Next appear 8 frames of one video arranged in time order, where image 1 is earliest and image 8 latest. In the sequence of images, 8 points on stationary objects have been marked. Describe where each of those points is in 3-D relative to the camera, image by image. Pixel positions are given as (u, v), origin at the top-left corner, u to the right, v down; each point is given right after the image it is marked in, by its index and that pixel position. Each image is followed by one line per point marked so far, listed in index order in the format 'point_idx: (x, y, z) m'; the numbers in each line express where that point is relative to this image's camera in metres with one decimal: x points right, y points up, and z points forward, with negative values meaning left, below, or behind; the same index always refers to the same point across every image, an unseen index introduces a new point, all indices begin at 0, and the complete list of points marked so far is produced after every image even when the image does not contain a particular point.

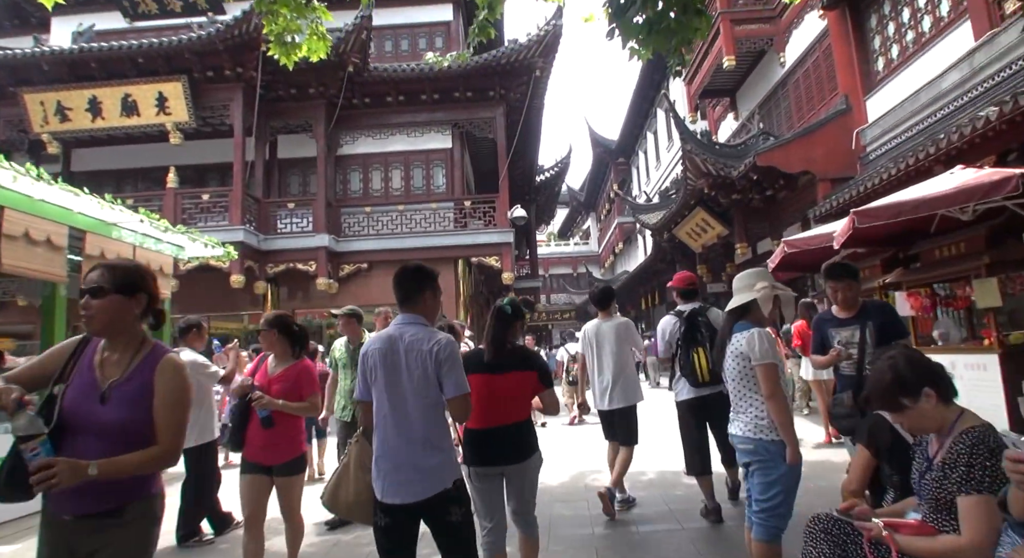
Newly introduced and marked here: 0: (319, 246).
0: (-3.9, +0.7, +12.0) m
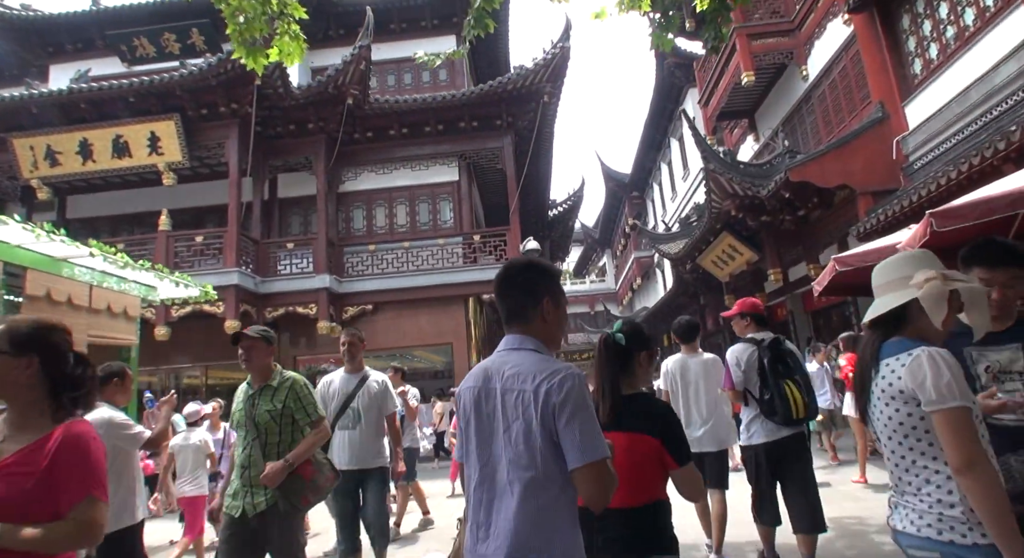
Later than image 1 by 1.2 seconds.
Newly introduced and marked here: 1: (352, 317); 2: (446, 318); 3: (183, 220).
0: (-3.6, -0.1, +11.3) m
1: (-3.2, -0.8, +11.8) m
2: (-1.3, -0.8, +11.8) m
3: (-6.9, +1.2, +12.6) m
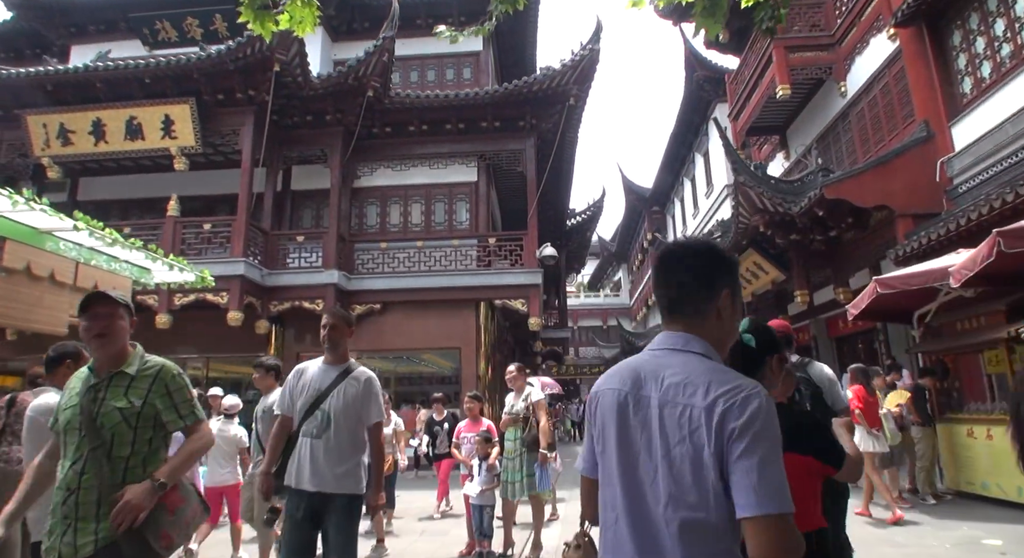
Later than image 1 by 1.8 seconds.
0: (-3.4, -0.1, +10.9) m
1: (-2.9, -0.7, +11.5) m
2: (-1.1, -0.8, +11.4) m
3: (-6.6, +1.5, +12.4) m
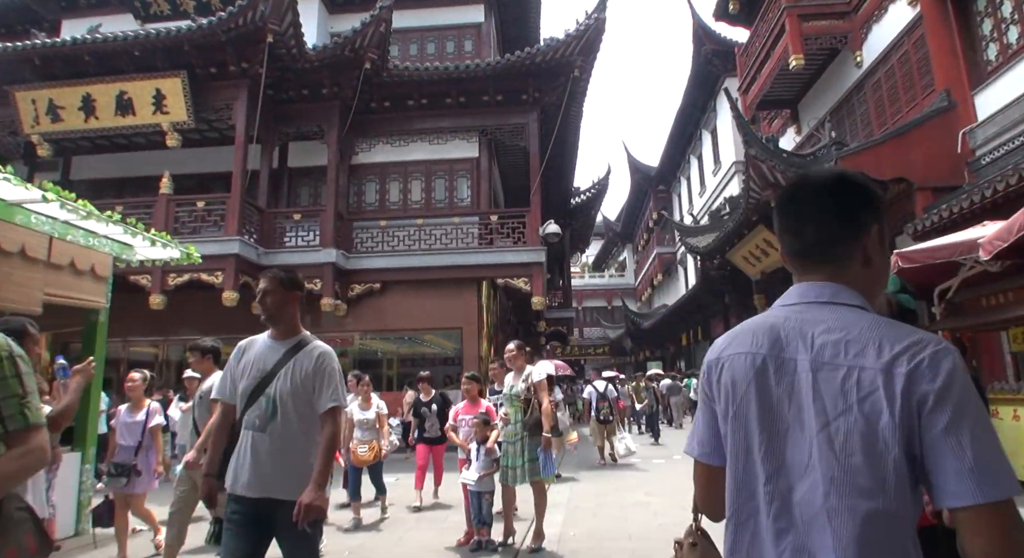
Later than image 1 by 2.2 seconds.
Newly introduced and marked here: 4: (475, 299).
0: (-3.3, +0.3, +10.6) m
1: (-2.9, -0.3, +11.2) m
2: (-1.0, -0.4, +11.2) m
3: (-6.5, +1.9, +12.1) m
4: (-0.7, -0.4, +11.1) m
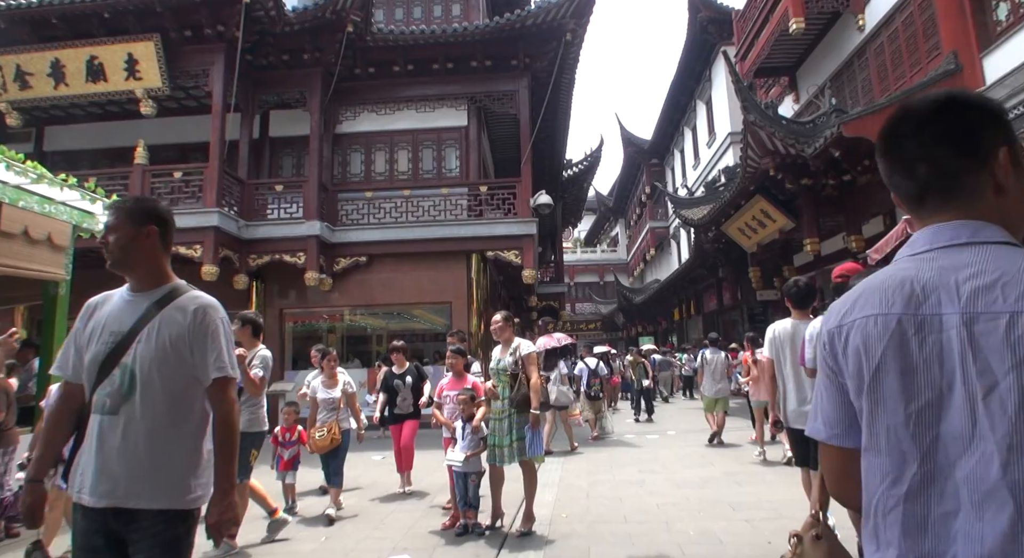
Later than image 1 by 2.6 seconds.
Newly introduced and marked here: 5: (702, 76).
0: (-3.5, +0.8, +10.3) m
1: (-3.1, +0.2, +10.9) m
2: (-1.2, +0.1, +10.9) m
3: (-6.7, +2.4, +11.6) m
4: (-0.9, +0.1, +10.8) m
5: (+6.0, +6.4, +19.0) m
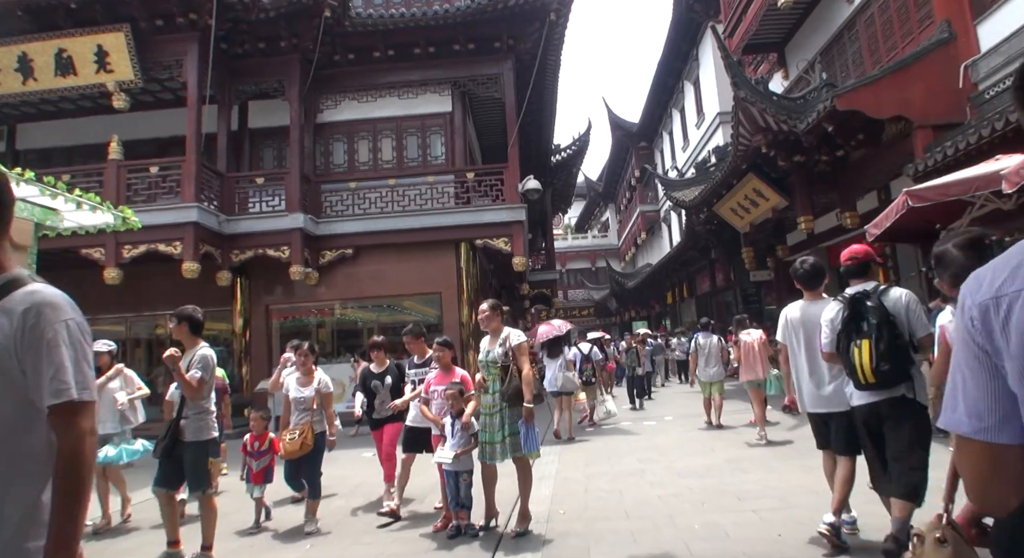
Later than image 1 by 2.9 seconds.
0: (-3.7, +0.9, +10.0) m
1: (-3.2, +0.3, +10.6) m
2: (-1.4, +0.2, +10.6) m
3: (-6.9, +2.4, +11.3) m
4: (-1.0, +0.3, +10.6) m
5: (+5.6, +7.0, +18.7) m
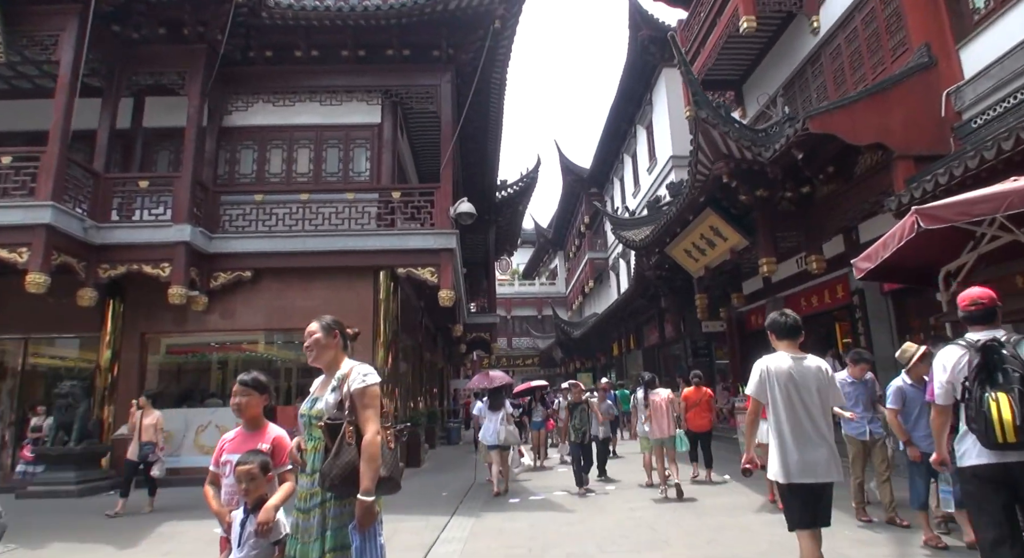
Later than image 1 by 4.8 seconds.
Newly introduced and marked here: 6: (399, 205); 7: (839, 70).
0: (-4.7, +0.5, +8.4) m
1: (-4.3, -0.1, +9.0) m
2: (-2.5, -0.3, +9.1) m
3: (-8.0, +2.1, +9.5) m
4: (-2.2, -0.2, +9.1) m
5: (+4.0, +5.5, +18.3) m
6: (-1.7, +1.1, +9.2) m
7: (+4.8, +3.0, +8.9) m
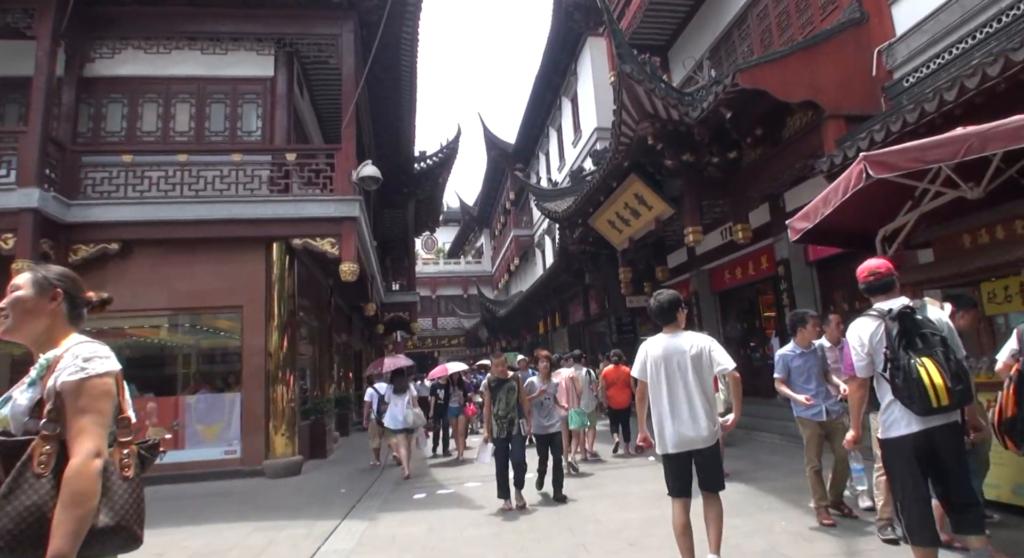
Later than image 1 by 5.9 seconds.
0: (-5.8, +0.9, +7.1) m
1: (-5.5, +0.2, +7.7) m
2: (-3.7, +0.1, +8.1) m
3: (-9.2, +2.5, +7.7) m
4: (-3.4, +0.2, +8.1) m
5: (+1.7, +6.2, +17.7) m
6: (-2.9, +1.5, +8.2) m
7: (+3.6, +3.4, +8.5) m
